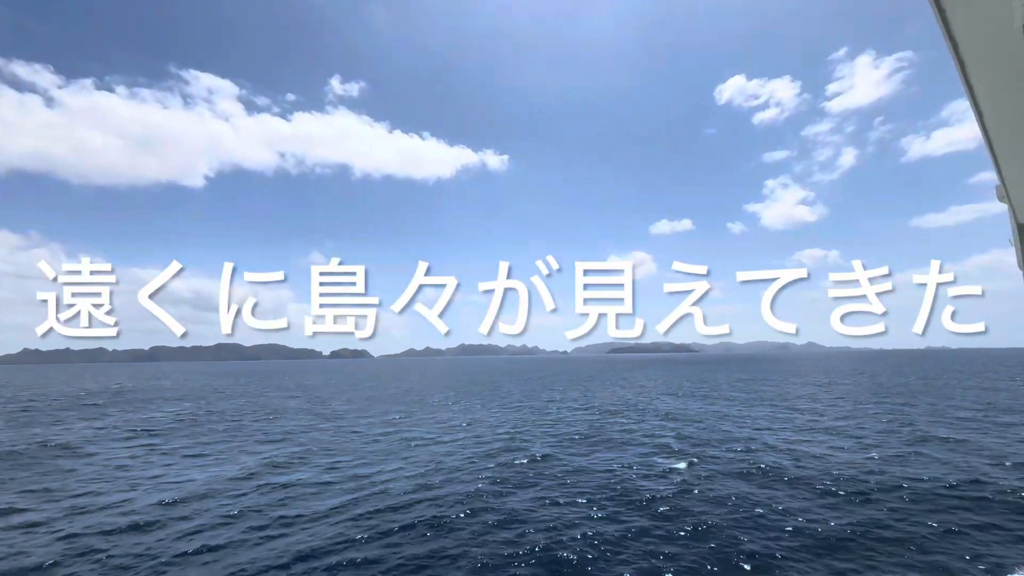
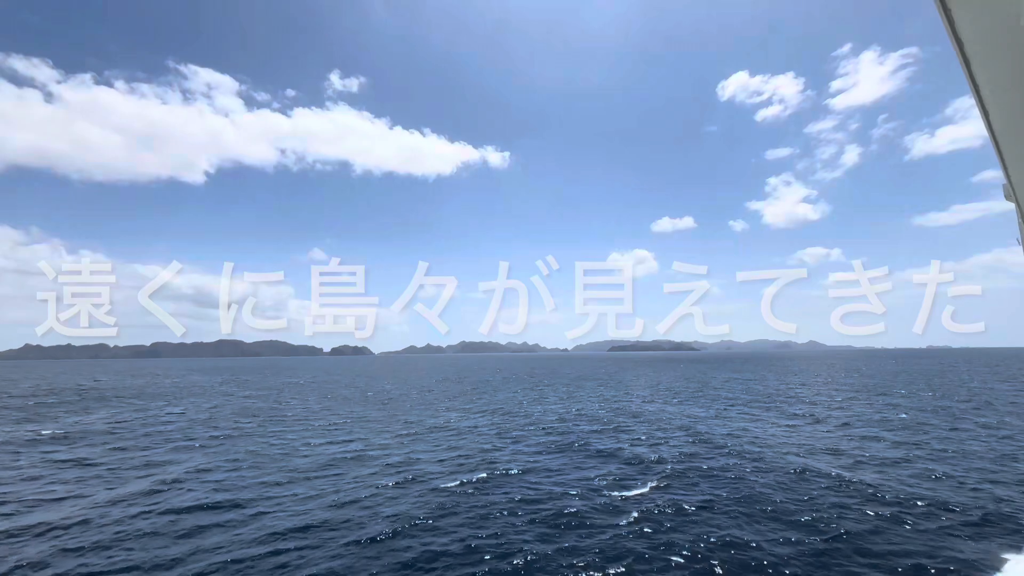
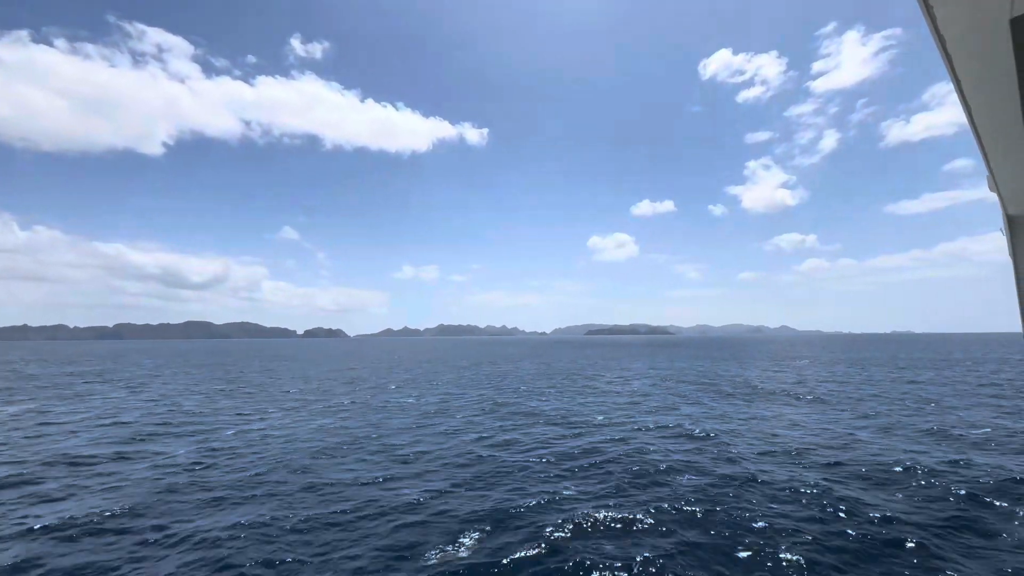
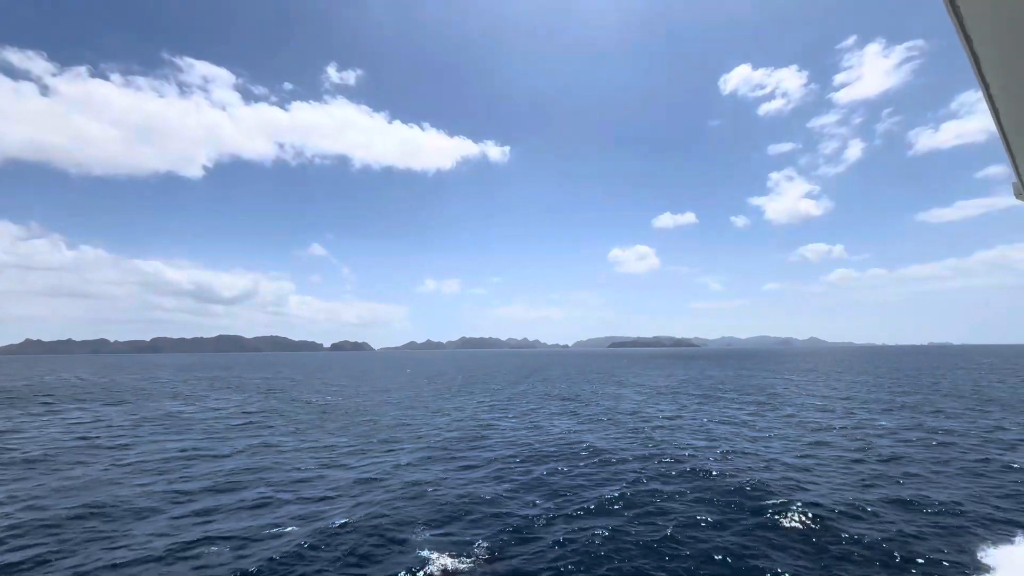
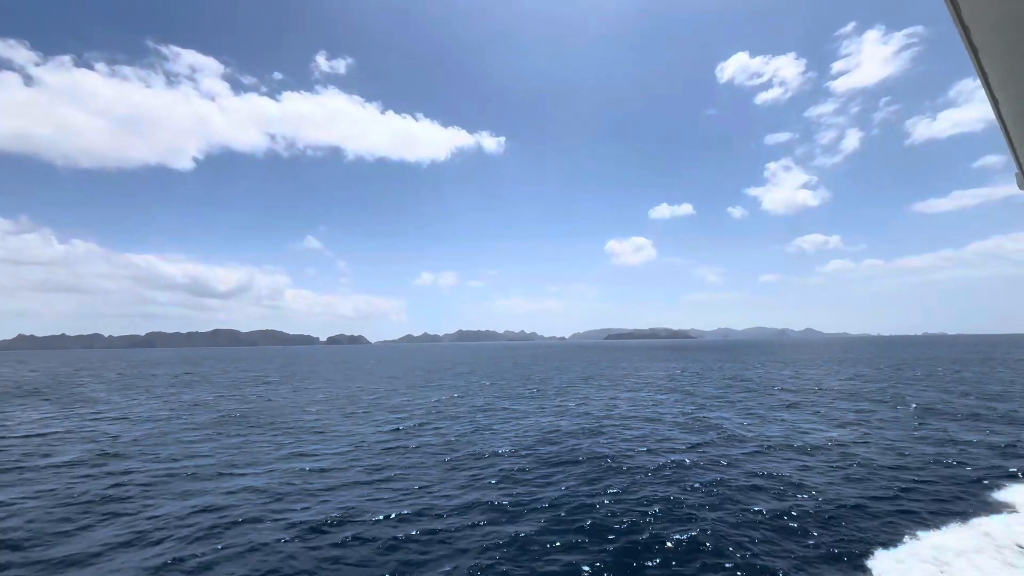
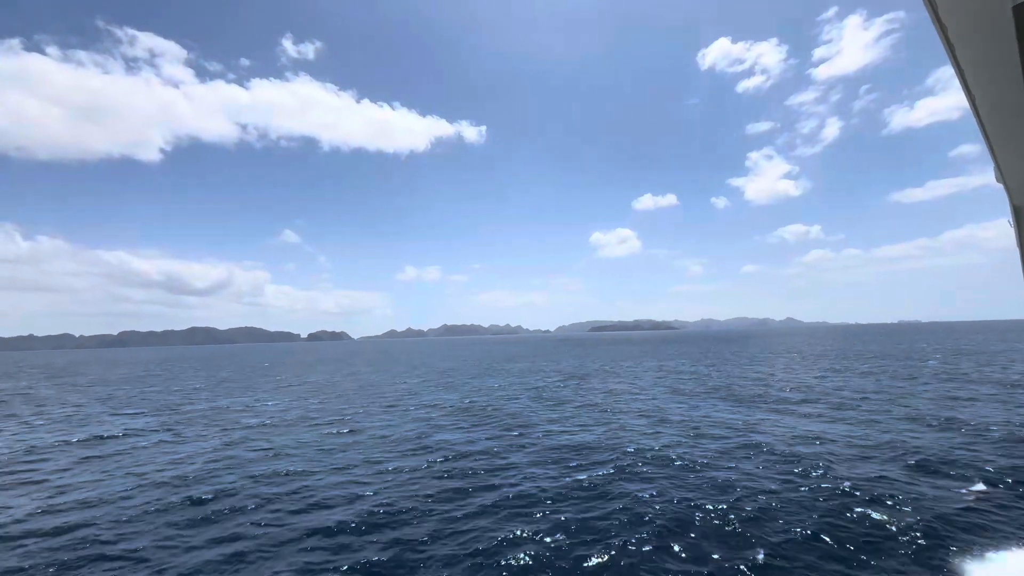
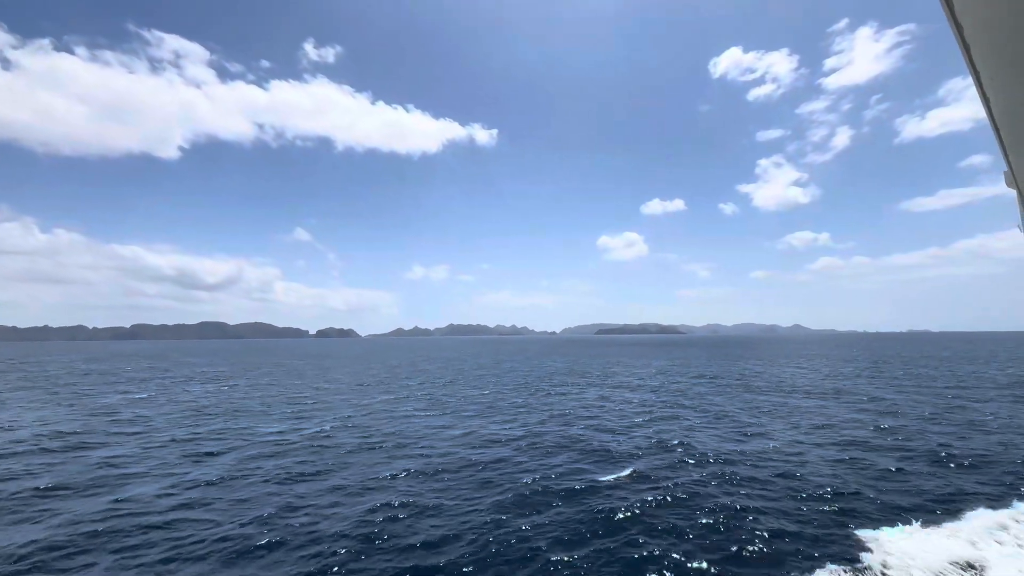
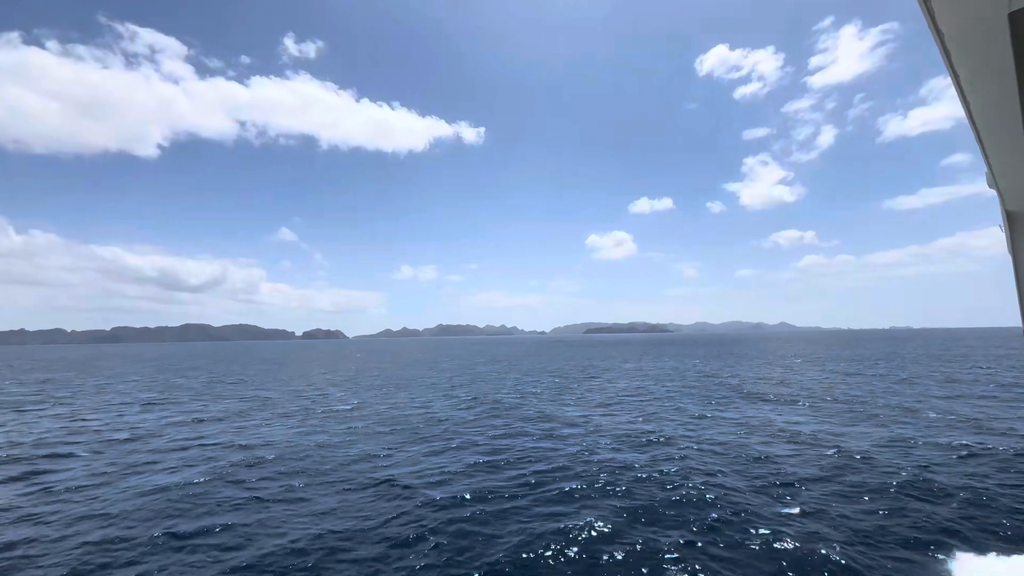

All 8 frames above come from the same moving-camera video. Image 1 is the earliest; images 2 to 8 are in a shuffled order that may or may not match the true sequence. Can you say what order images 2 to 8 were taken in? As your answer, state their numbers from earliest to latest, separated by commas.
2, 4, 5, 7, 3, 8, 6
